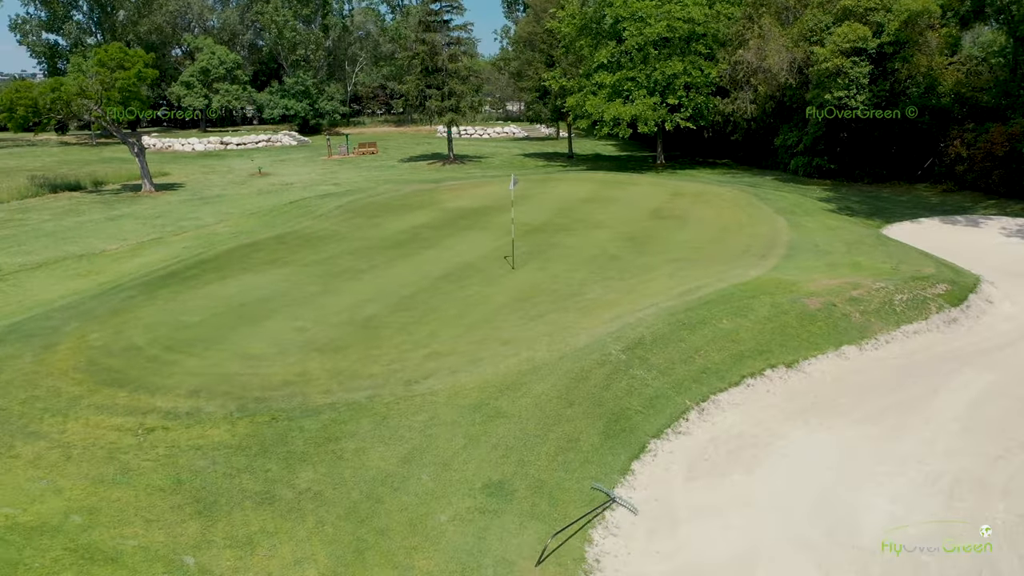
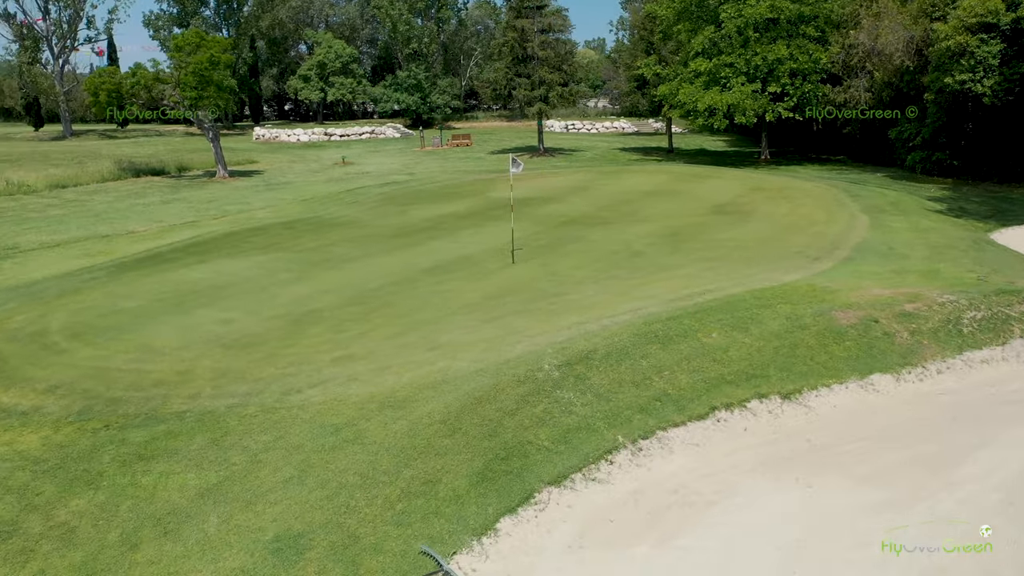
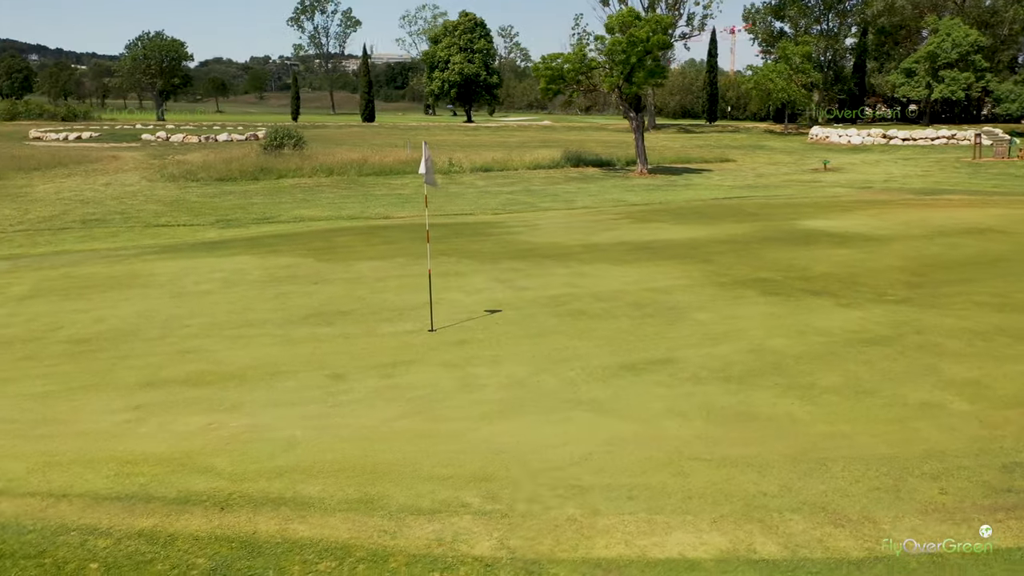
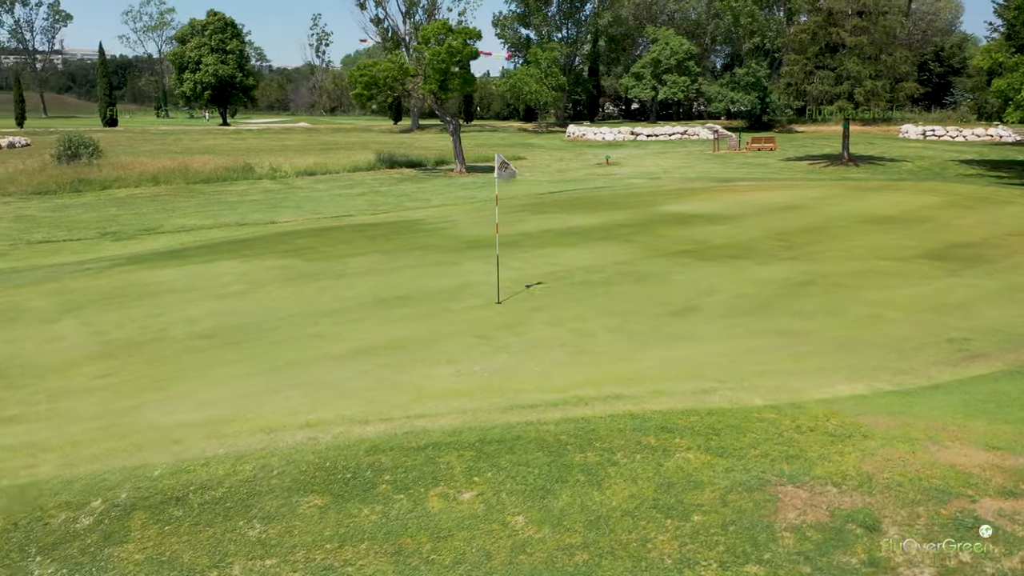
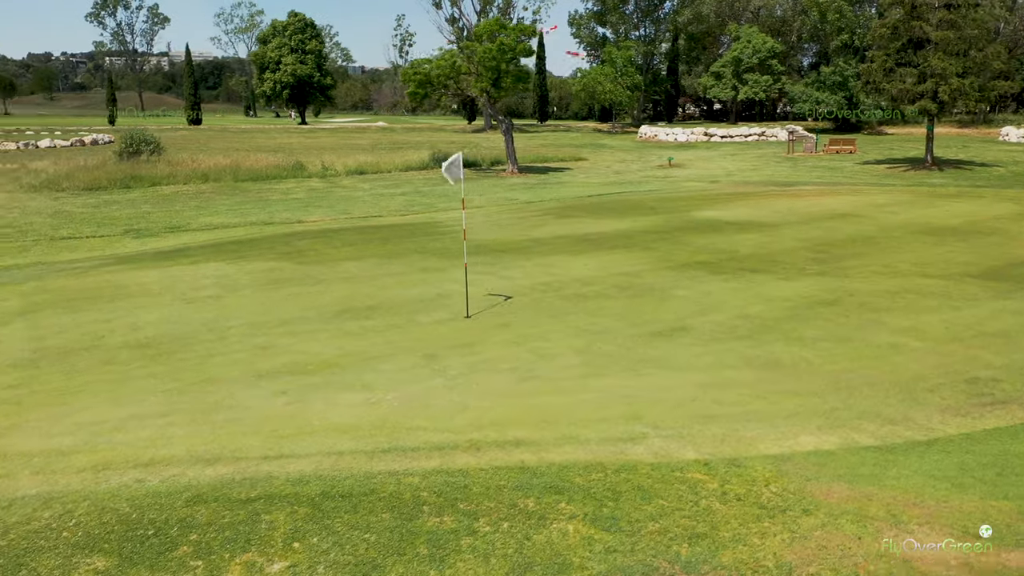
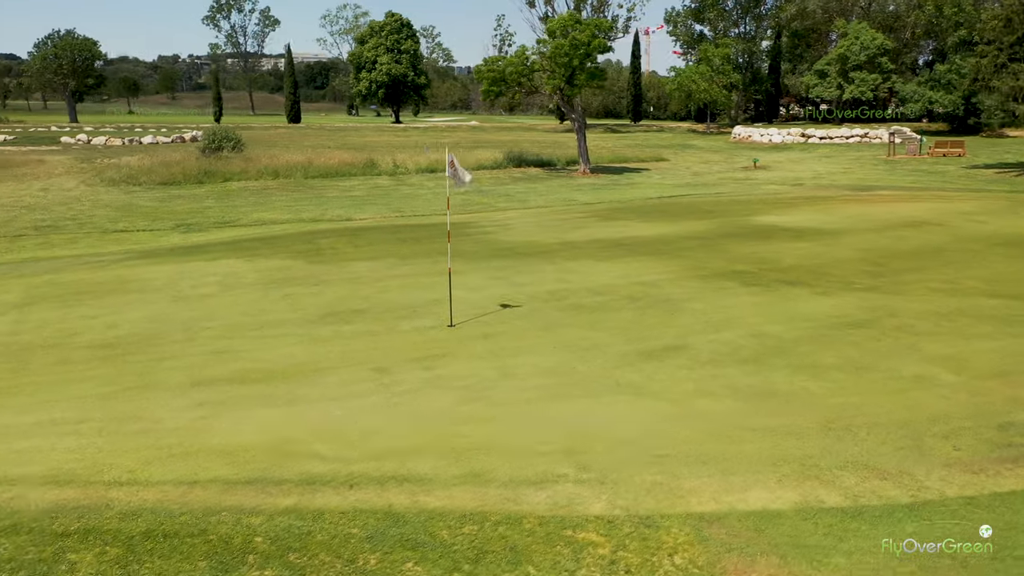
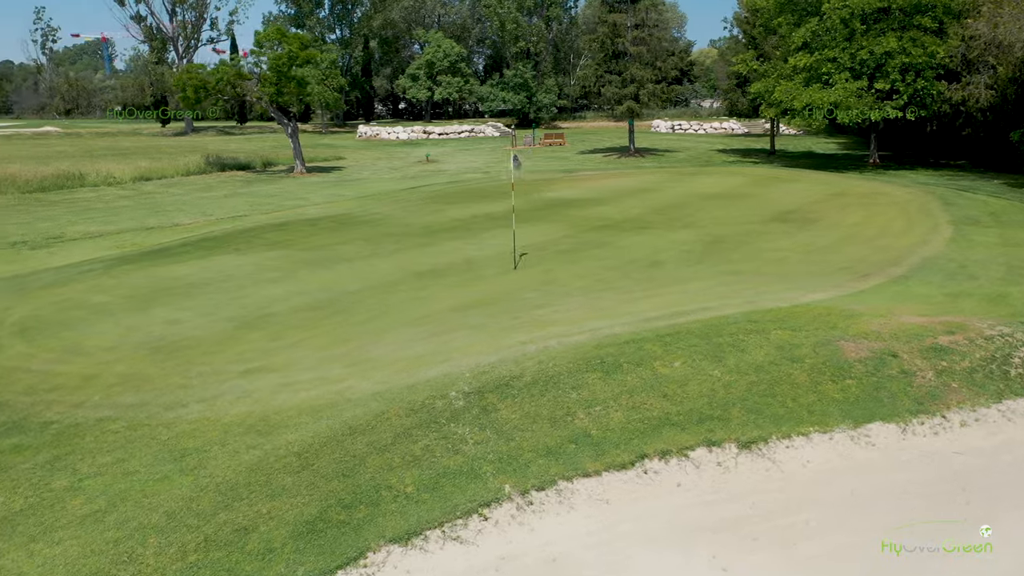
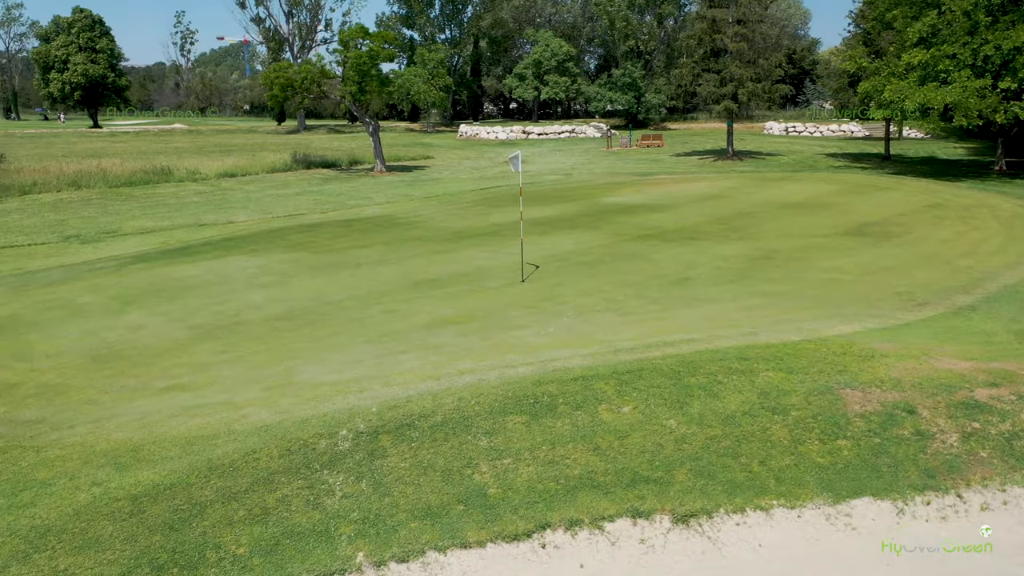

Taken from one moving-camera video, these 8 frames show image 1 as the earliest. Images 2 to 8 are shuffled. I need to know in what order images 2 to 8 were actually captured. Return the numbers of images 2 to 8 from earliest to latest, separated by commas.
2, 7, 8, 4, 5, 6, 3
